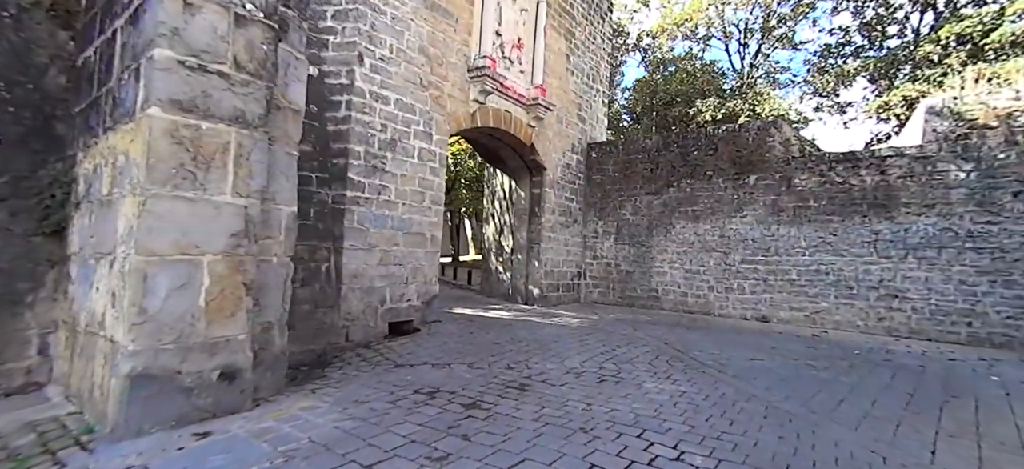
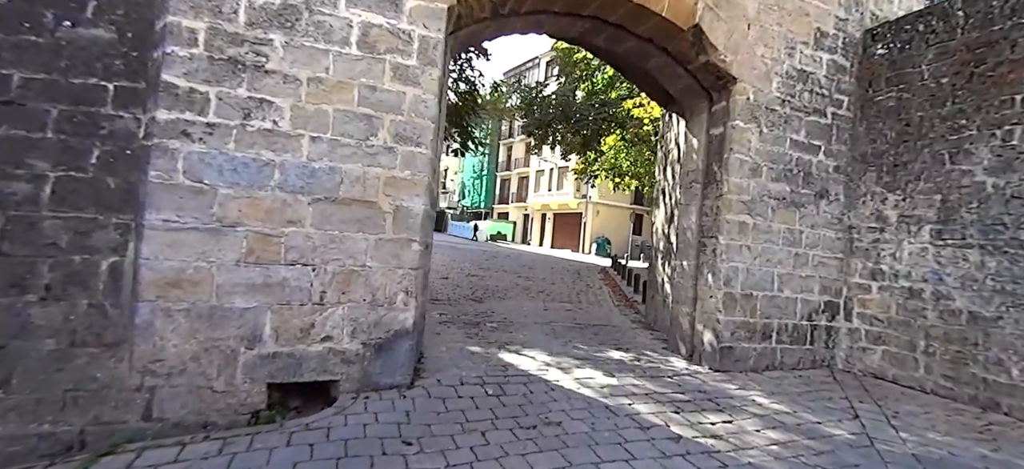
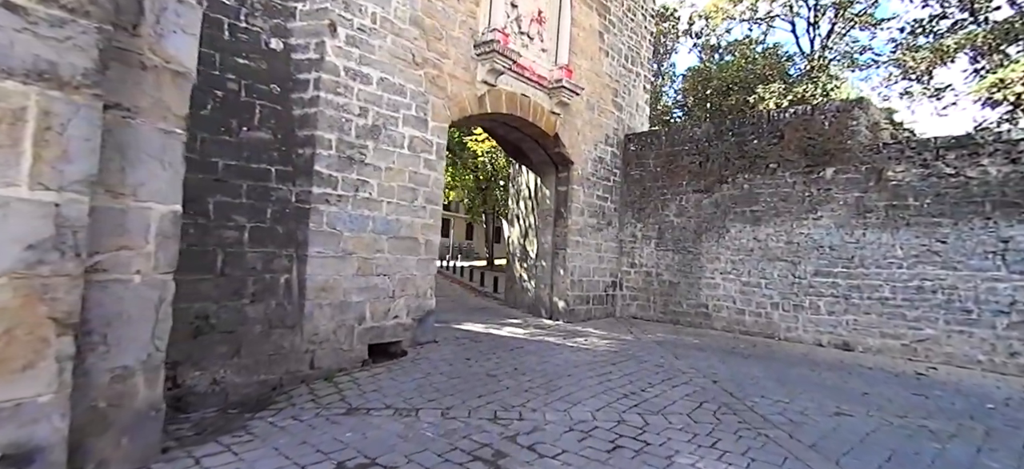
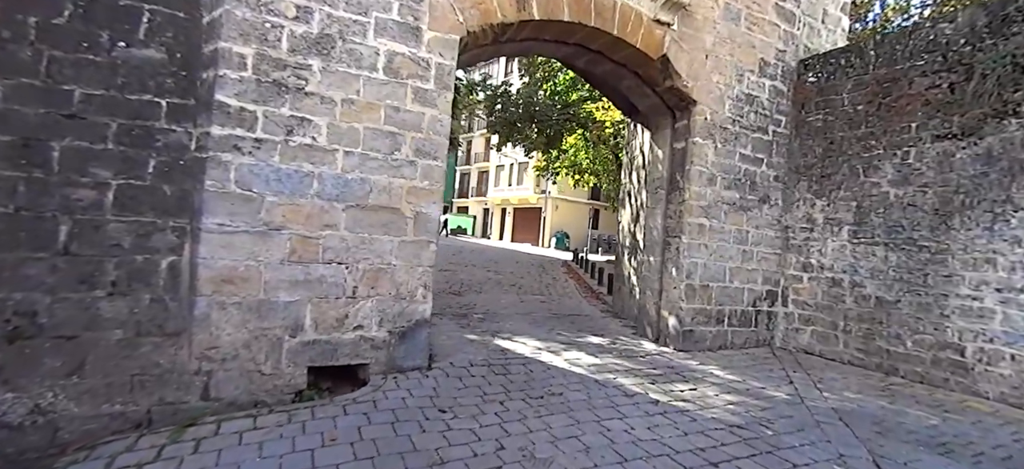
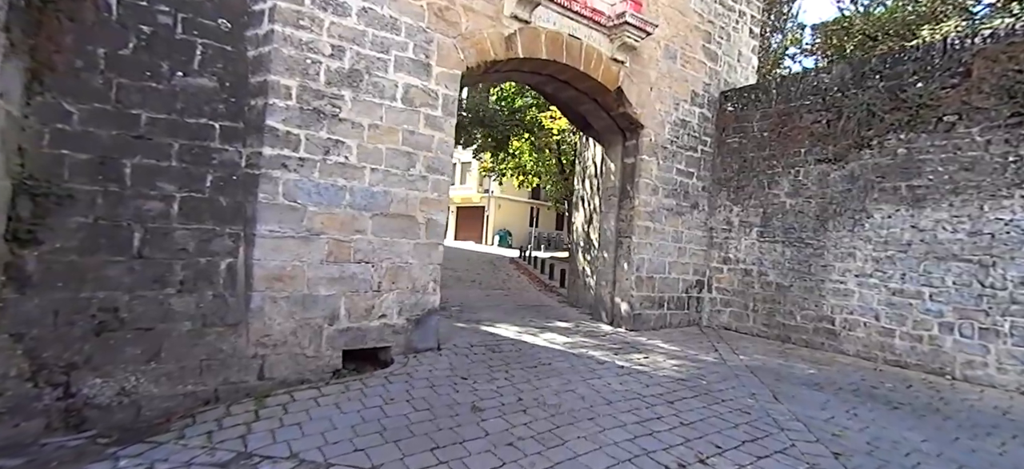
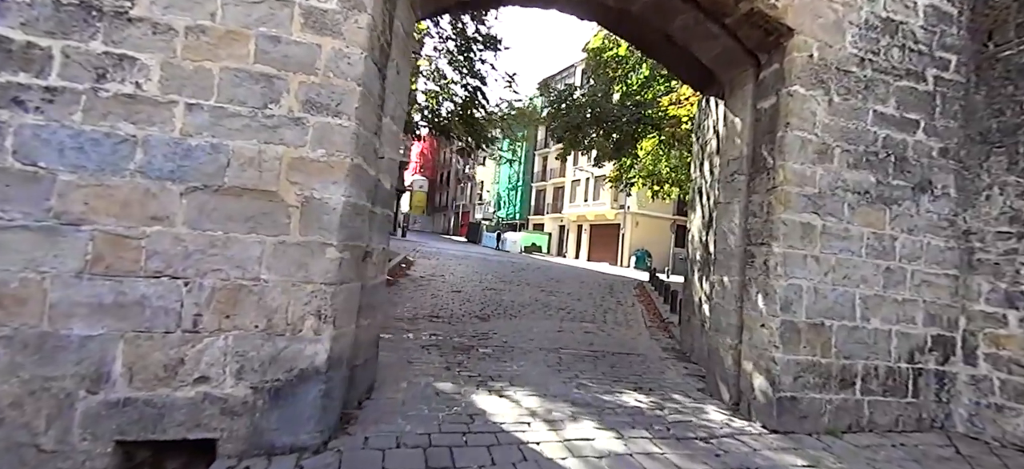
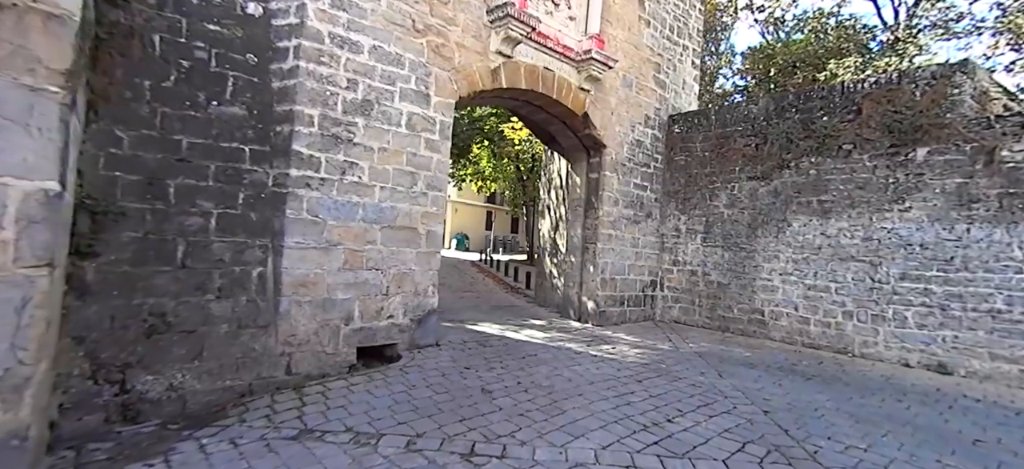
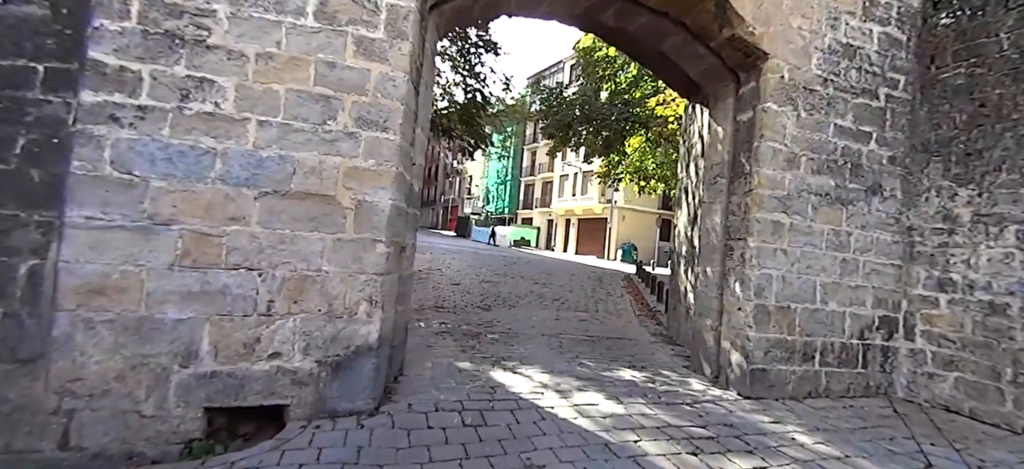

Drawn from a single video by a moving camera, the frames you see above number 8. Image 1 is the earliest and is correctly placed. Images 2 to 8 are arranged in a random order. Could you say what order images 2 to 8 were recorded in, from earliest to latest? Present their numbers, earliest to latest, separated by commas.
3, 7, 5, 4, 2, 8, 6
